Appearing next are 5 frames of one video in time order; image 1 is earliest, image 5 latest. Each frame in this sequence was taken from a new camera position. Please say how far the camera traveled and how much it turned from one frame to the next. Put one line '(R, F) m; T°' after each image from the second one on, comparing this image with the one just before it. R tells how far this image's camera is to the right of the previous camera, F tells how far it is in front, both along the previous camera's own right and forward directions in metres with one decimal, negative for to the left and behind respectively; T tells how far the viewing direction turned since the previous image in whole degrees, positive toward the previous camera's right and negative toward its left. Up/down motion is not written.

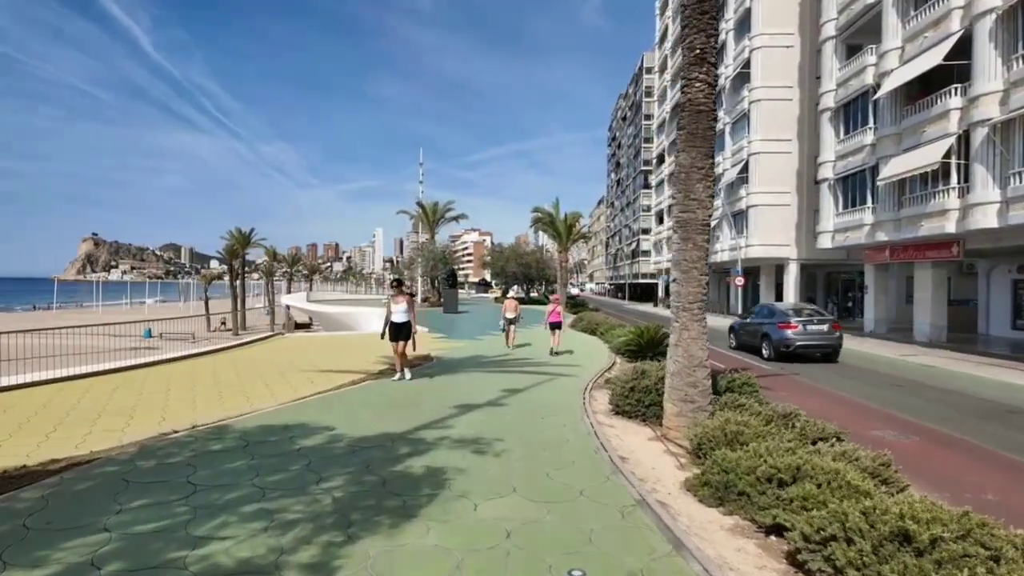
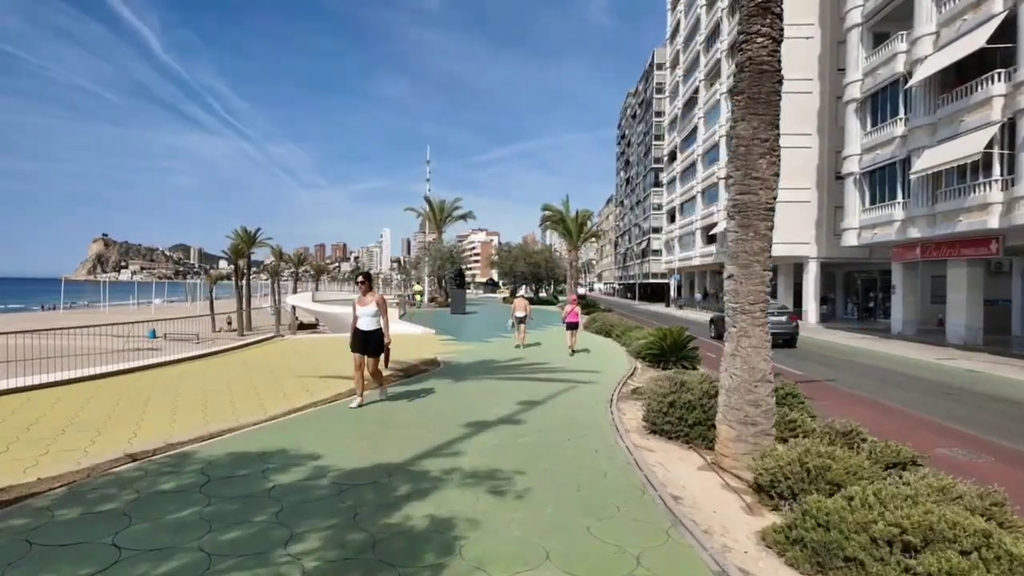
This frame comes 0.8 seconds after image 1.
(-0.1, +1.1) m; -1°
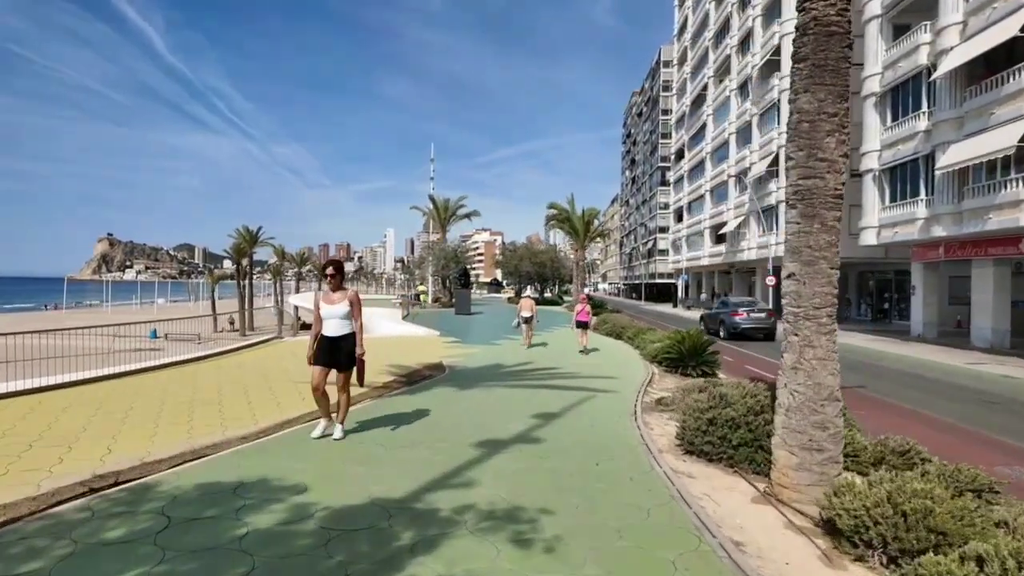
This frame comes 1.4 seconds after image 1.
(-0.1, +0.8) m; 0°
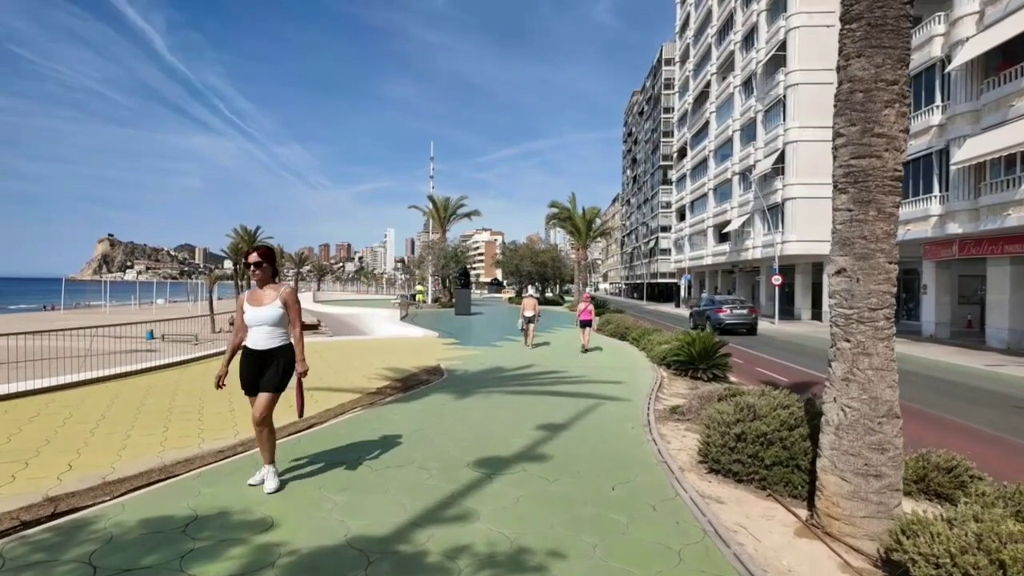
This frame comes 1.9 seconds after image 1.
(0.0, +0.6) m; 0°
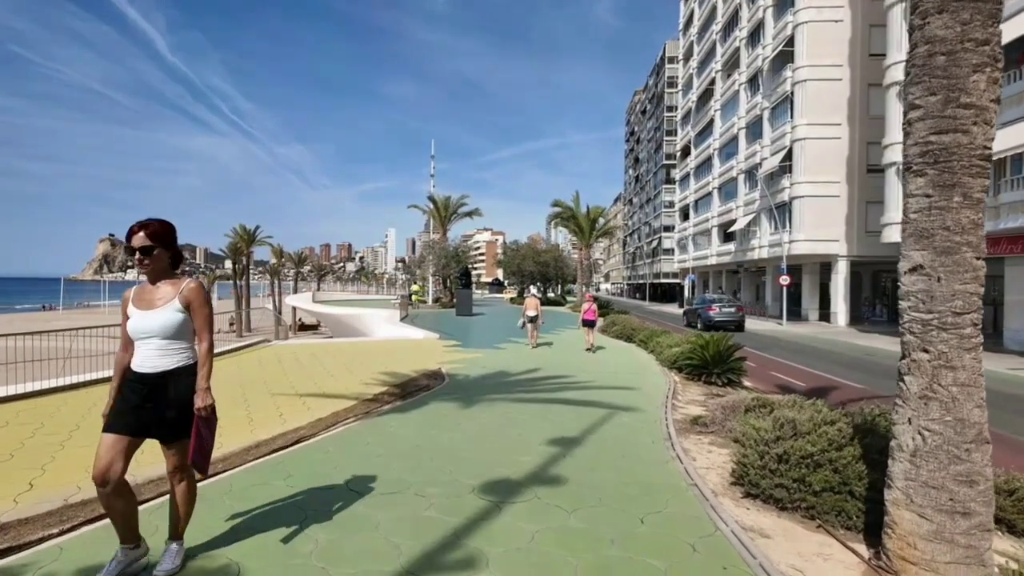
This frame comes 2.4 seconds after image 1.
(-0.1, +0.6) m; 0°
